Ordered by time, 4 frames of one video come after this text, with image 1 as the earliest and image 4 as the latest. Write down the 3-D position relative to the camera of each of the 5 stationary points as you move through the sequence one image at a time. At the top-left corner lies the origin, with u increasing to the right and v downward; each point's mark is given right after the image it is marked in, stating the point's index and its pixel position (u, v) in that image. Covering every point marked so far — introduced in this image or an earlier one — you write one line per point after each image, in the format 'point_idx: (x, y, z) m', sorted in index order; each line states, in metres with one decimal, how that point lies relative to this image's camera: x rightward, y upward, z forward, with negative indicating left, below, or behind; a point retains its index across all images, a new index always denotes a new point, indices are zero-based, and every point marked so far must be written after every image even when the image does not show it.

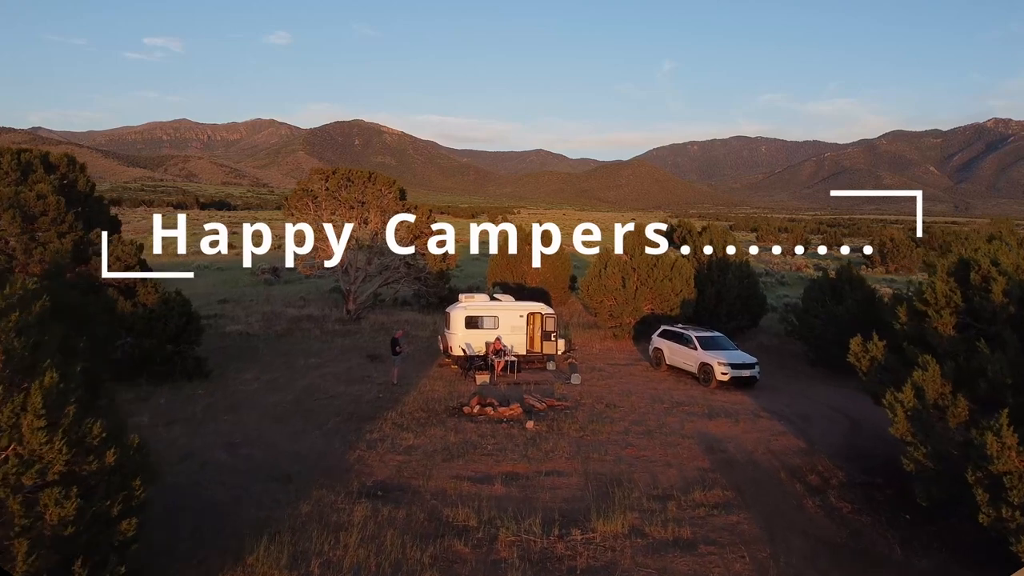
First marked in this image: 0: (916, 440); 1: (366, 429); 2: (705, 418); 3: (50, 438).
0: (+3.8, -1.4, +9.7) m
1: (-2.1, -2.0, +14.5) m
2: (+3.1, -2.1, +16.2) m
3: (-2.4, -0.8, +5.4) m
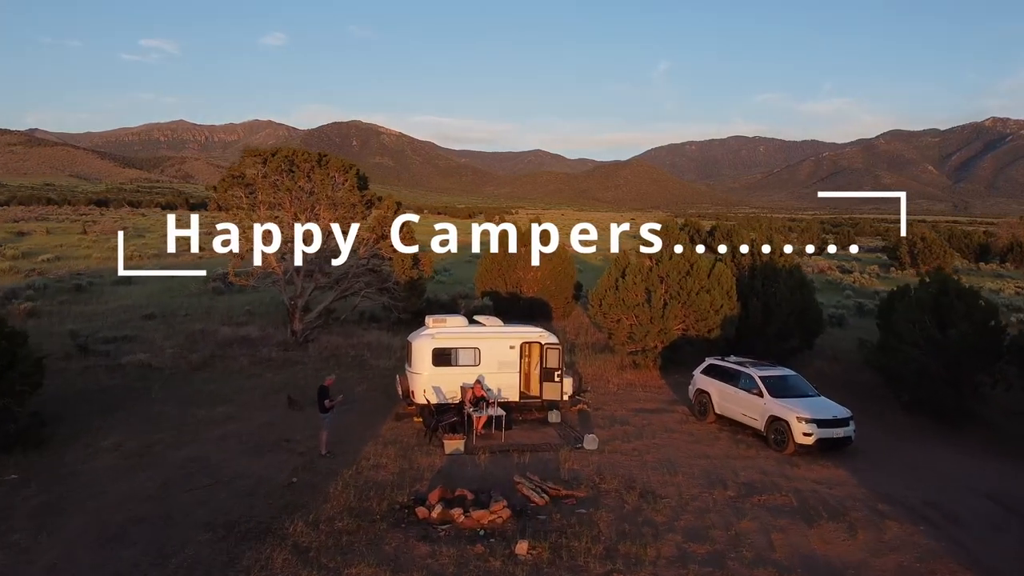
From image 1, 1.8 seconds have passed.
0: (+3.7, -1.7, +3.7) m
1: (-2.2, -2.3, +8.5) m
2: (+2.9, -2.3, +10.2) m
3: (-2.6, -1.1, -0.5) m
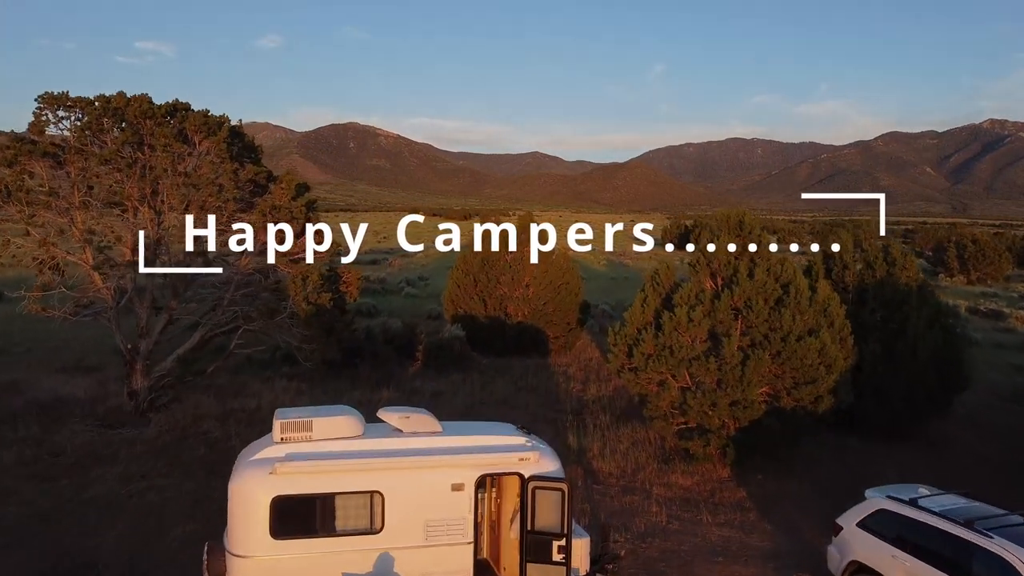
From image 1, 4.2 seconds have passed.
0: (+3.3, -2.1, -4.4) m
1: (-2.6, -2.7, +0.4) m
2: (+2.5, -2.7, +2.1) m
3: (-2.9, -1.5, -8.6) m
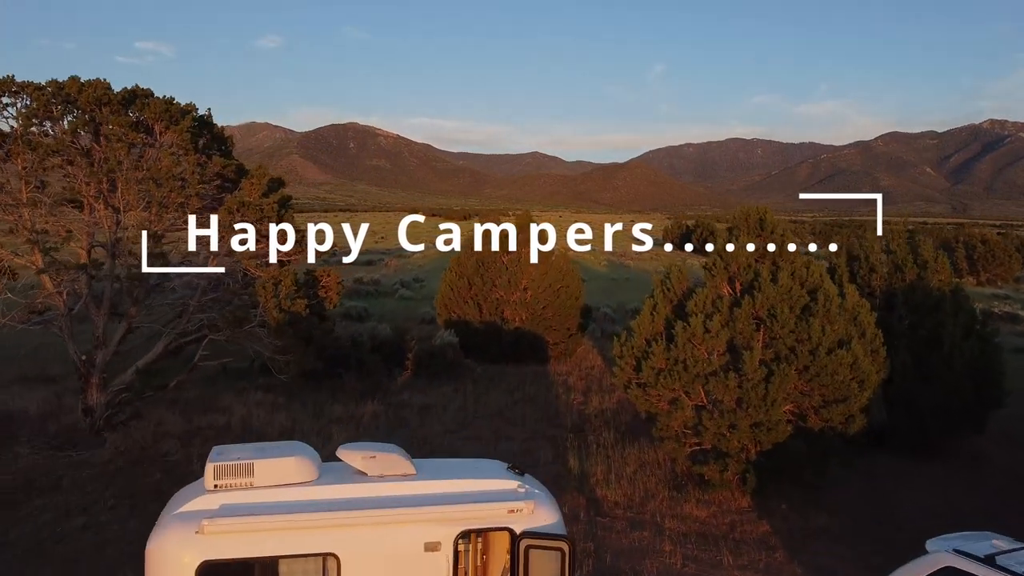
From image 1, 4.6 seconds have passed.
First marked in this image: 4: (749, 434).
0: (+3.3, -2.2, -5.6) m
1: (-2.7, -2.8, -0.9) m
2: (+2.5, -2.8, +0.8) m
3: (-3.0, -1.5, -9.9) m
4: (+2.3, -1.4, +10.0) m
